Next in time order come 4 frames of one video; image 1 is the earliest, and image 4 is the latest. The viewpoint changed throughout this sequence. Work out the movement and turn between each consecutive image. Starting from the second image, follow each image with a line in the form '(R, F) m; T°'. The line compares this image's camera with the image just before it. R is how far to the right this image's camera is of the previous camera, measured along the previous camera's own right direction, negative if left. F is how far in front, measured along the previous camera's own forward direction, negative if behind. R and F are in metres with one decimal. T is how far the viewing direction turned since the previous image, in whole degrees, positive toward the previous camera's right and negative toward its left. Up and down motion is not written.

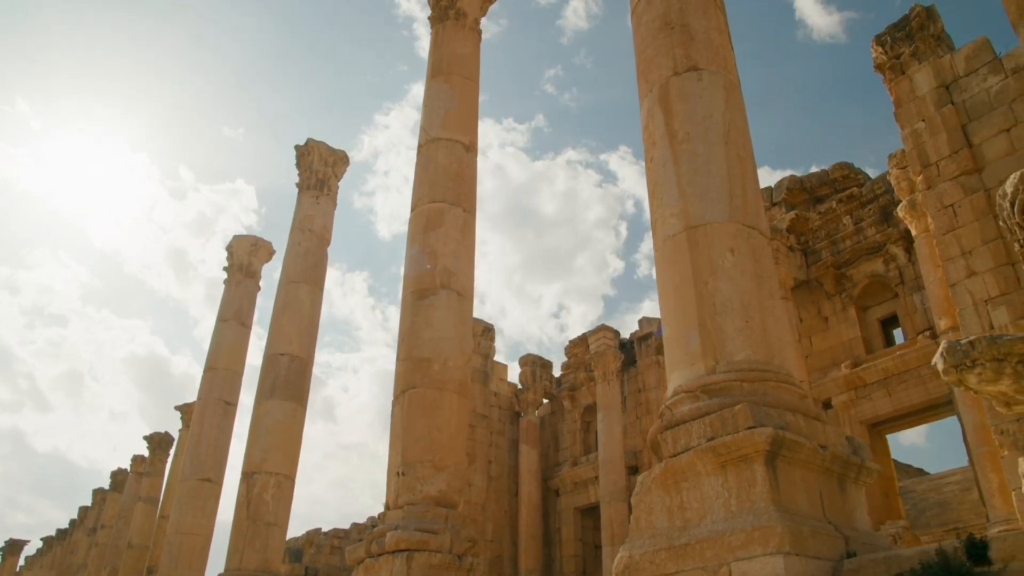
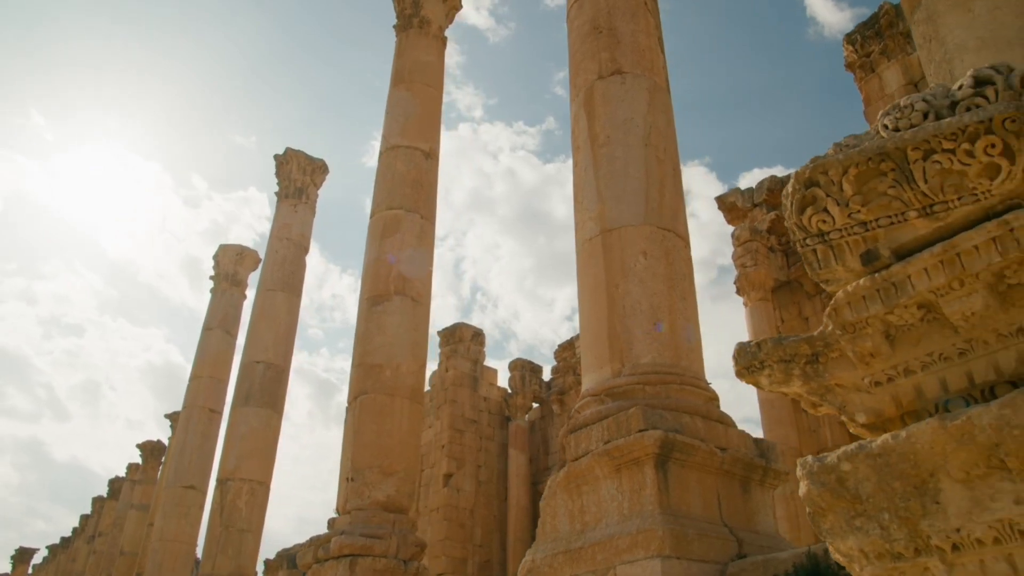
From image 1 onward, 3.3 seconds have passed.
(+0.9, 0.0) m; -1°
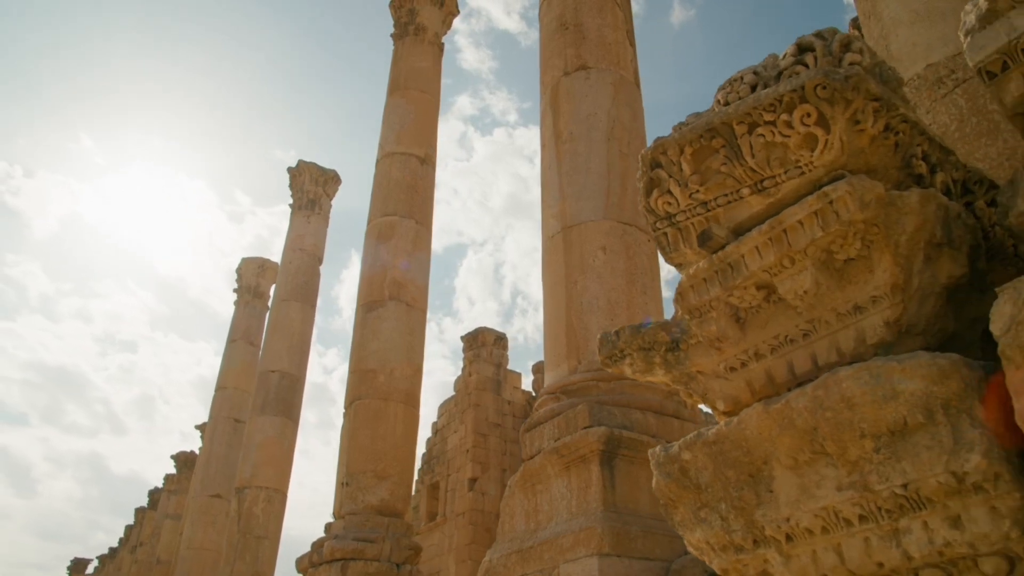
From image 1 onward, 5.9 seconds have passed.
(+0.7, +0.1) m; -3°
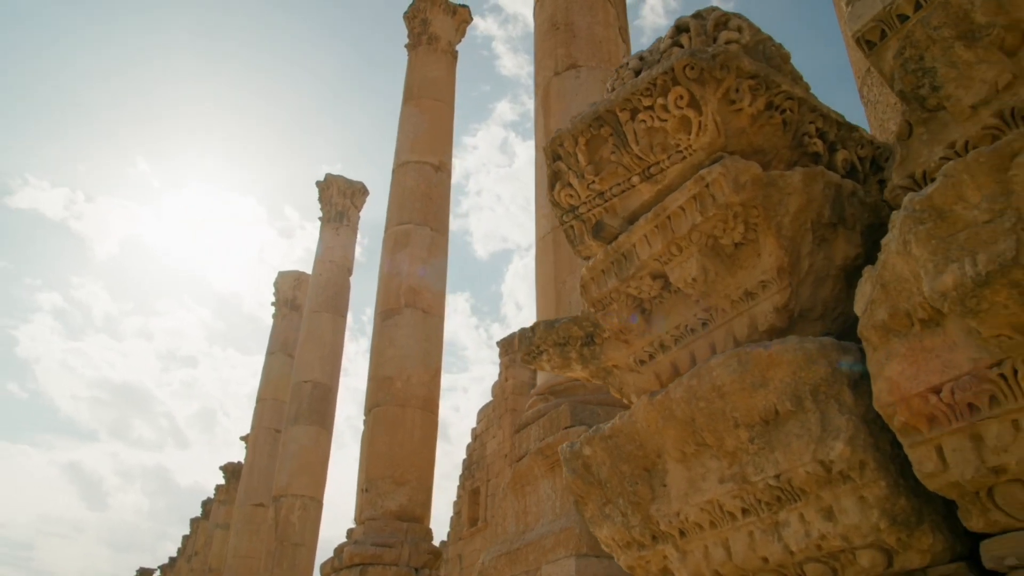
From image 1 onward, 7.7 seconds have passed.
(+0.5, 0.0) m; -4°
